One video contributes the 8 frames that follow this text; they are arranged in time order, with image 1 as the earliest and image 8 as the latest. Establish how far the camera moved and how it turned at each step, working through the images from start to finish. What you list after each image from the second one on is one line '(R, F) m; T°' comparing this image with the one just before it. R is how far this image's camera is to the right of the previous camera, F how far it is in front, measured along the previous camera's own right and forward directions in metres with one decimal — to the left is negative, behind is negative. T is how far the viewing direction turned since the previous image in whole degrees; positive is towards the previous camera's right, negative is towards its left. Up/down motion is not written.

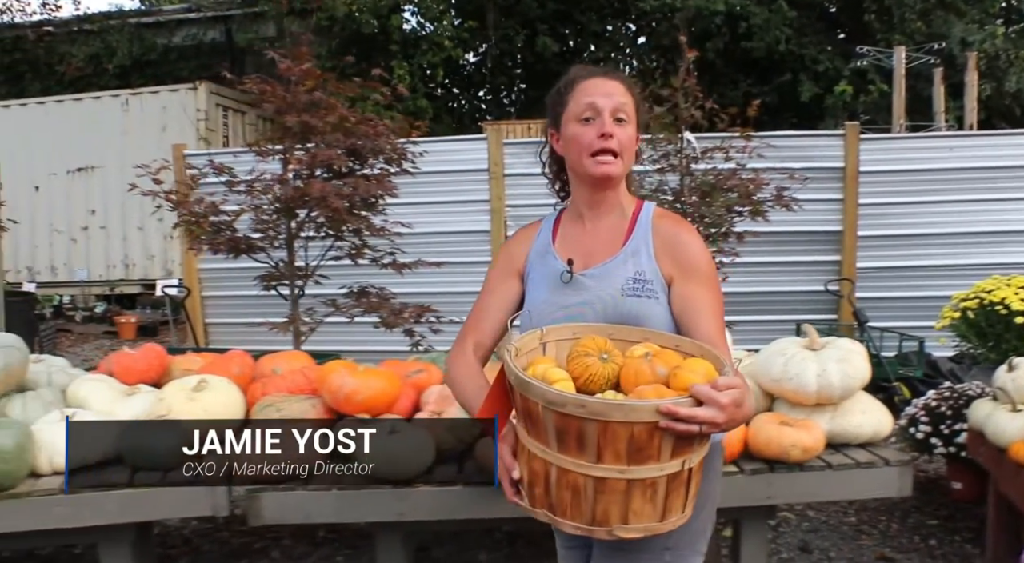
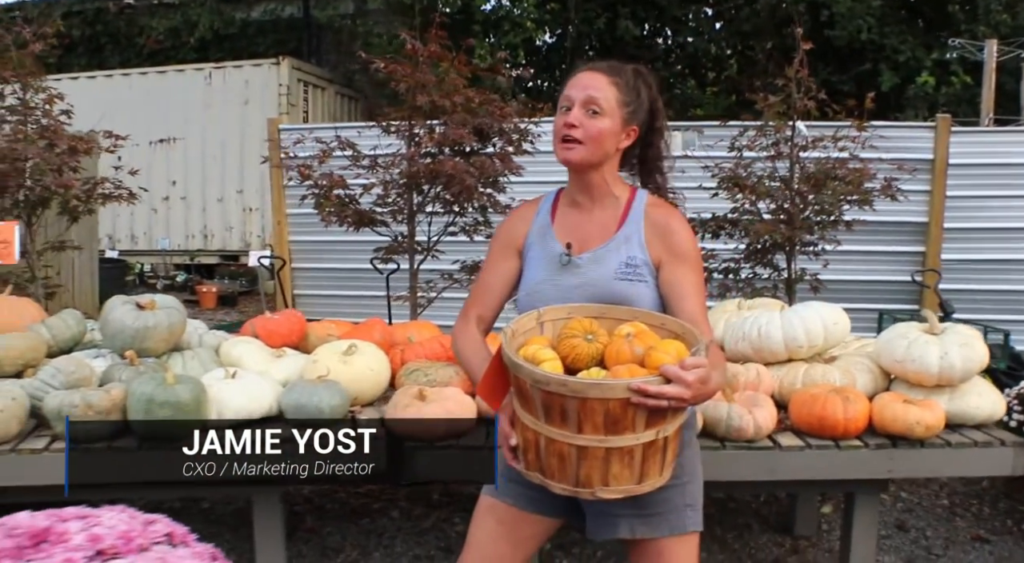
(-0.5, -0.2) m; -2°
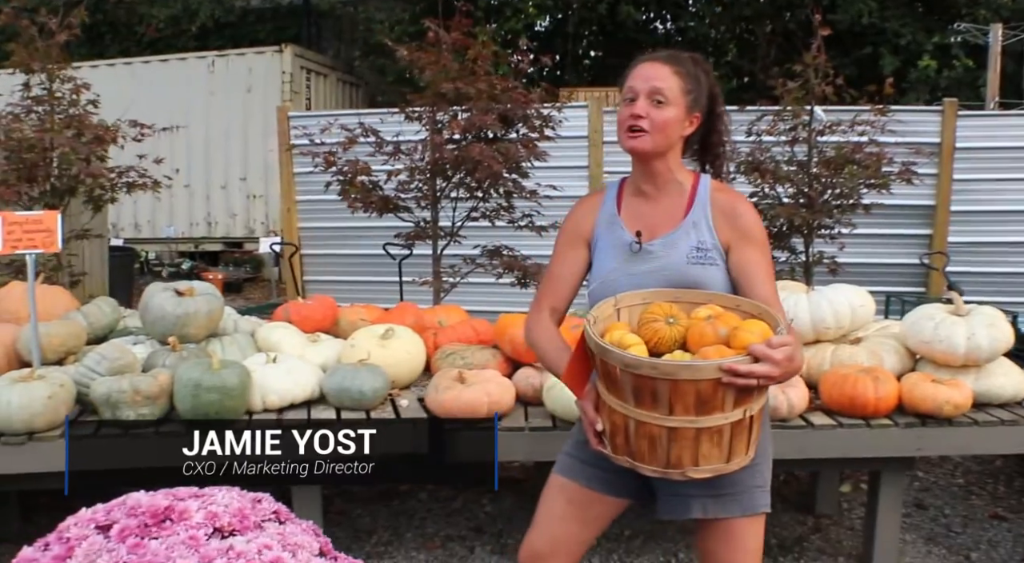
(-0.2, 0.0) m; +1°
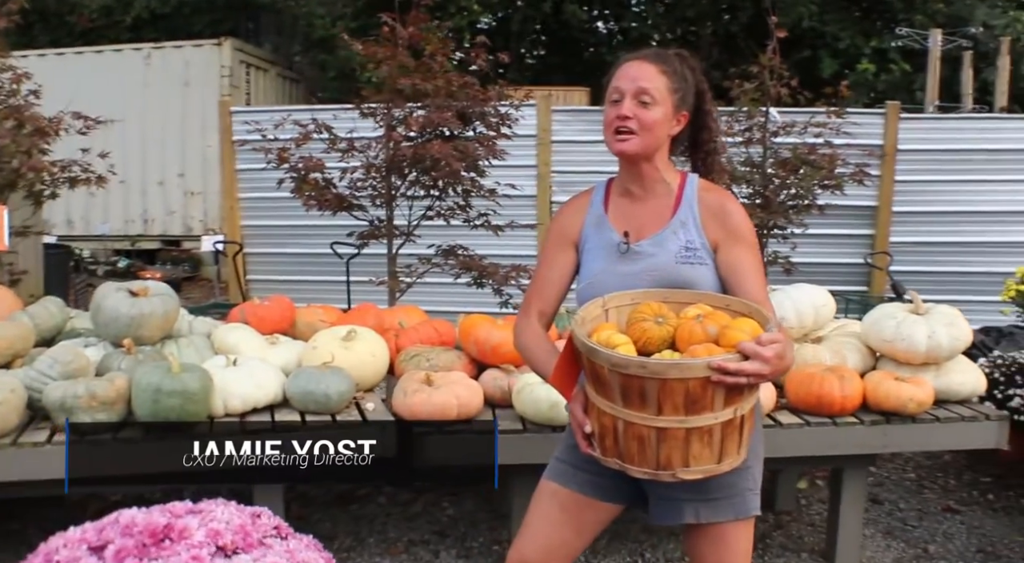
(-0.1, +0.1) m; +5°
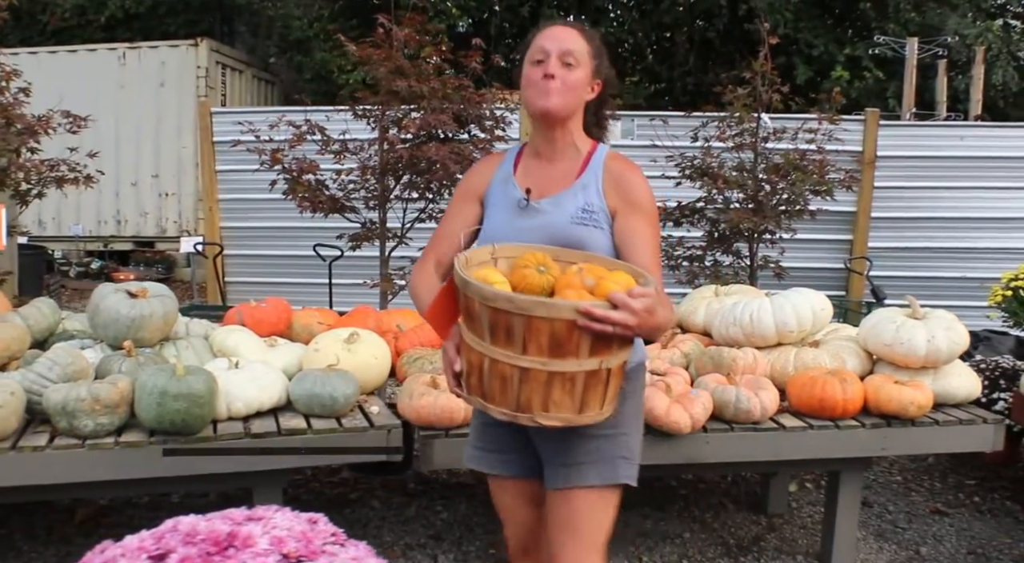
(-0.2, 0.0) m; +3°
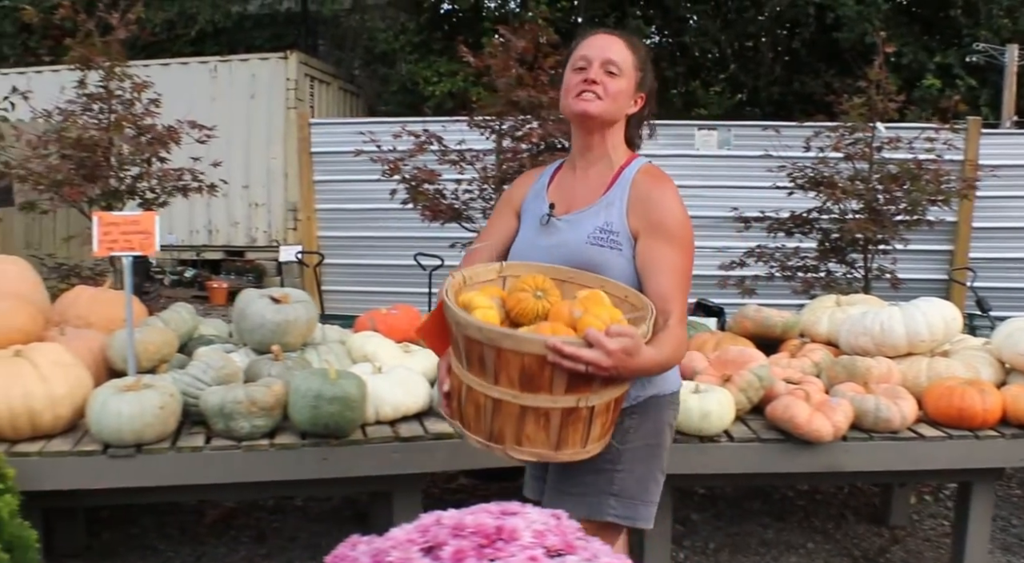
(-0.4, 0.0) m; -3°
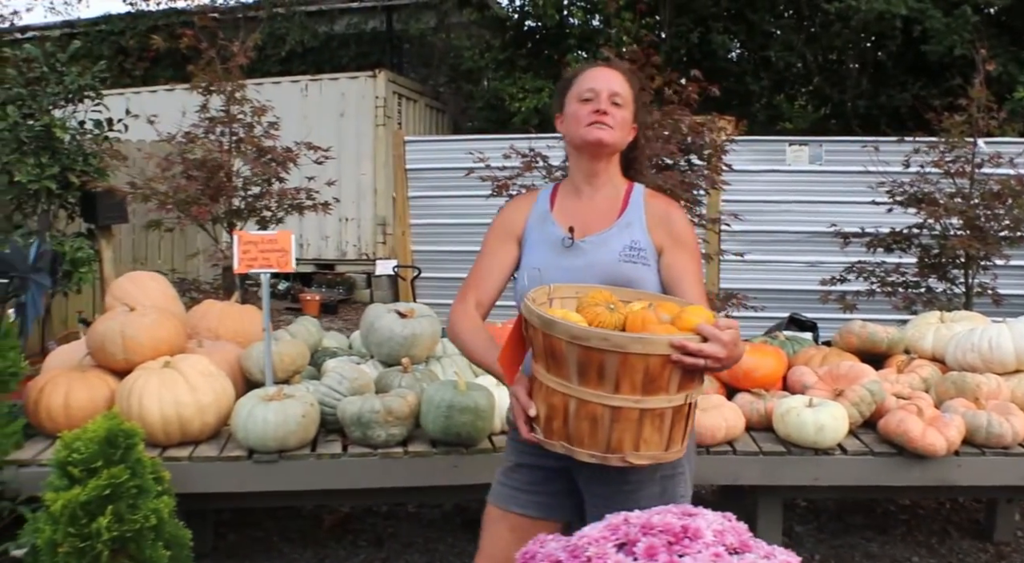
(-0.3, -0.1) m; -4°
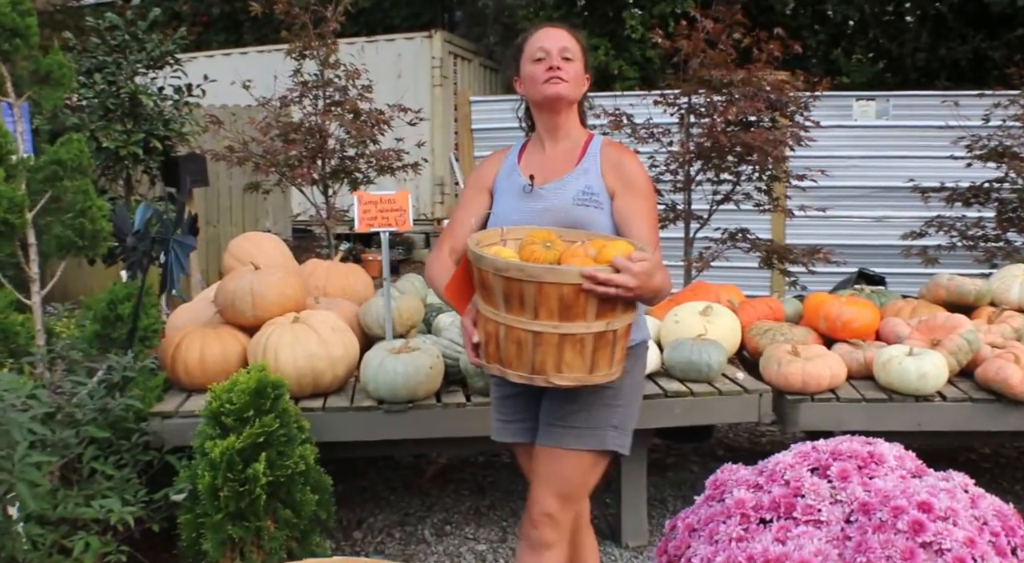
(-0.4, -0.1) m; -1°
